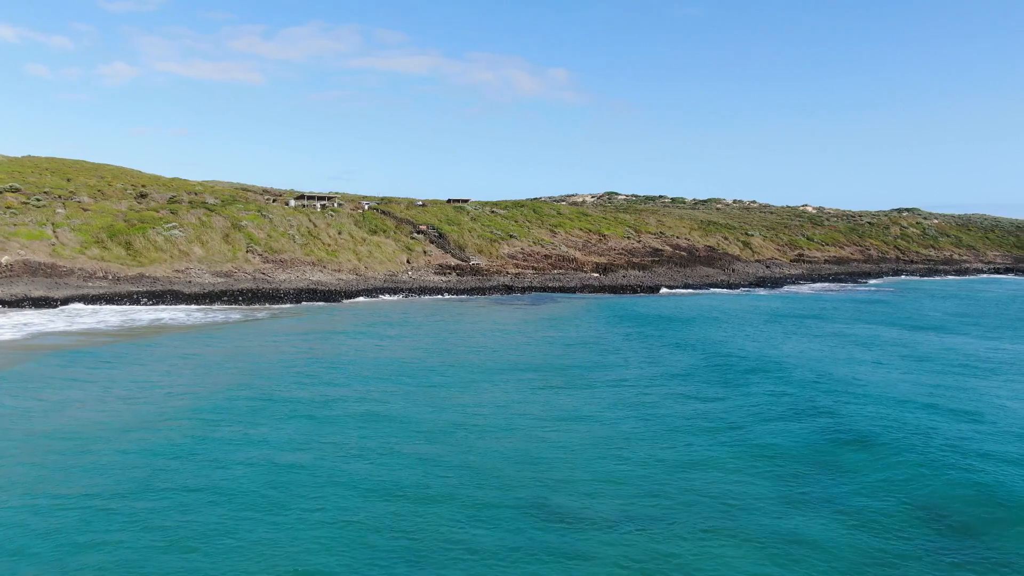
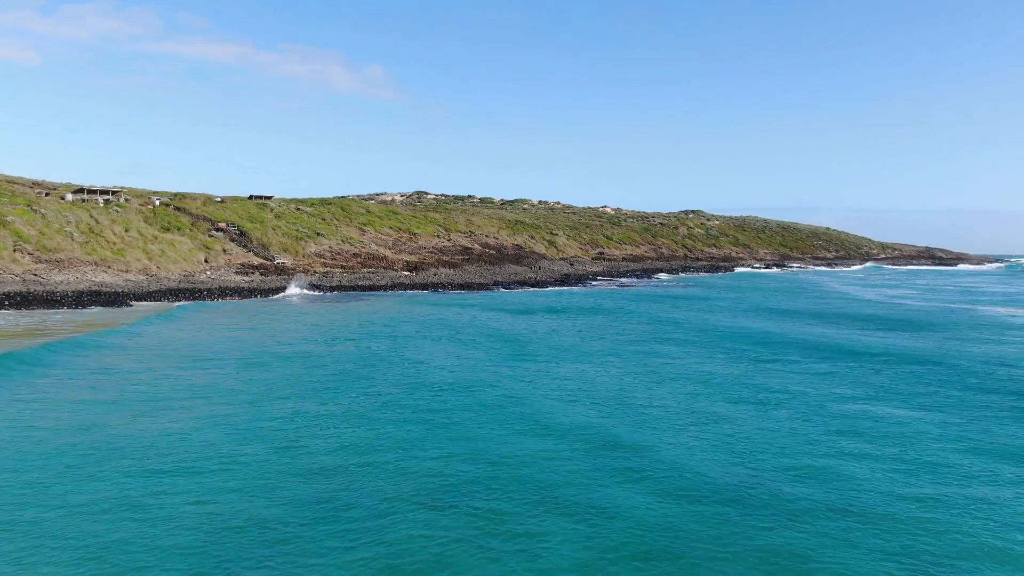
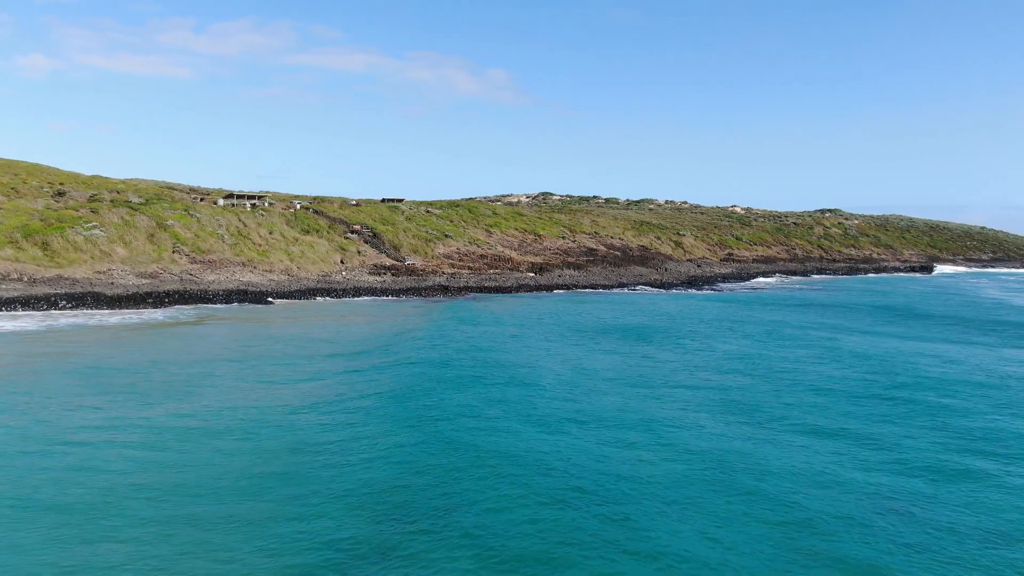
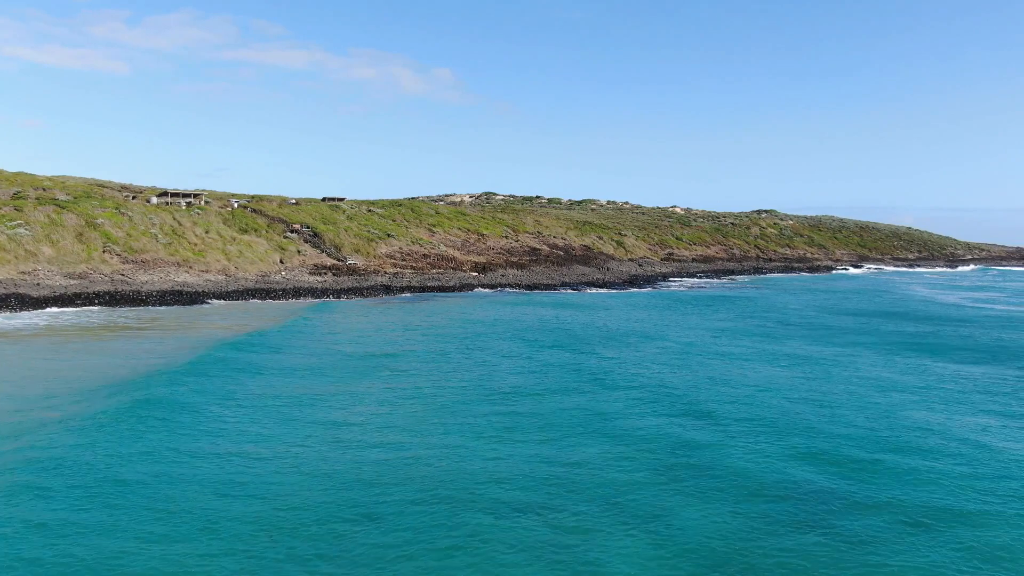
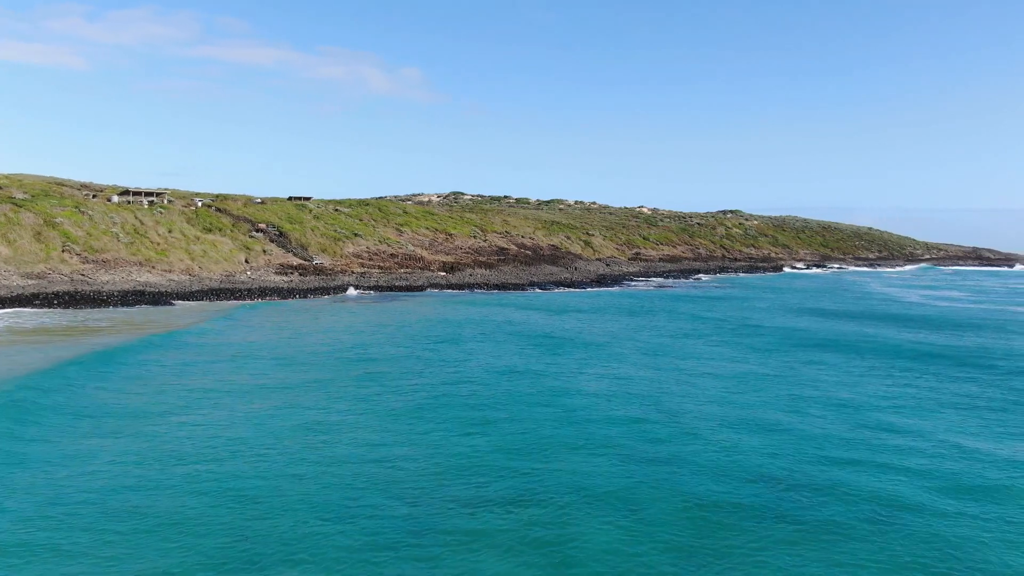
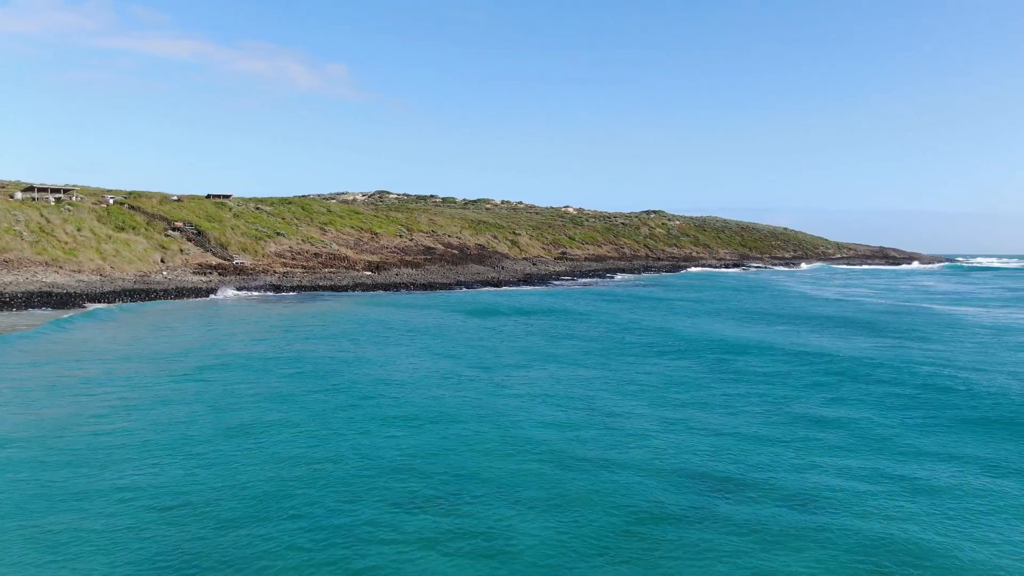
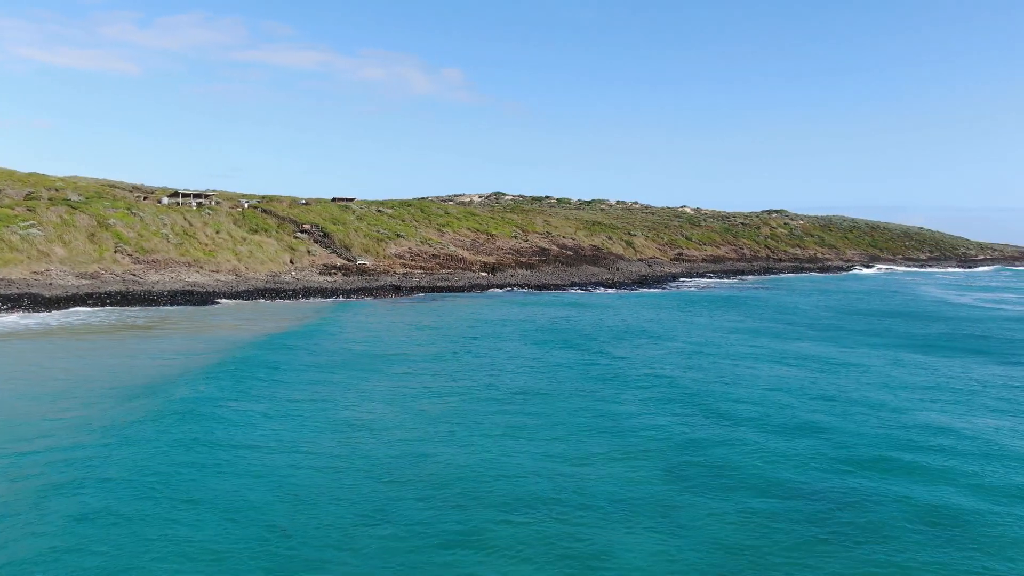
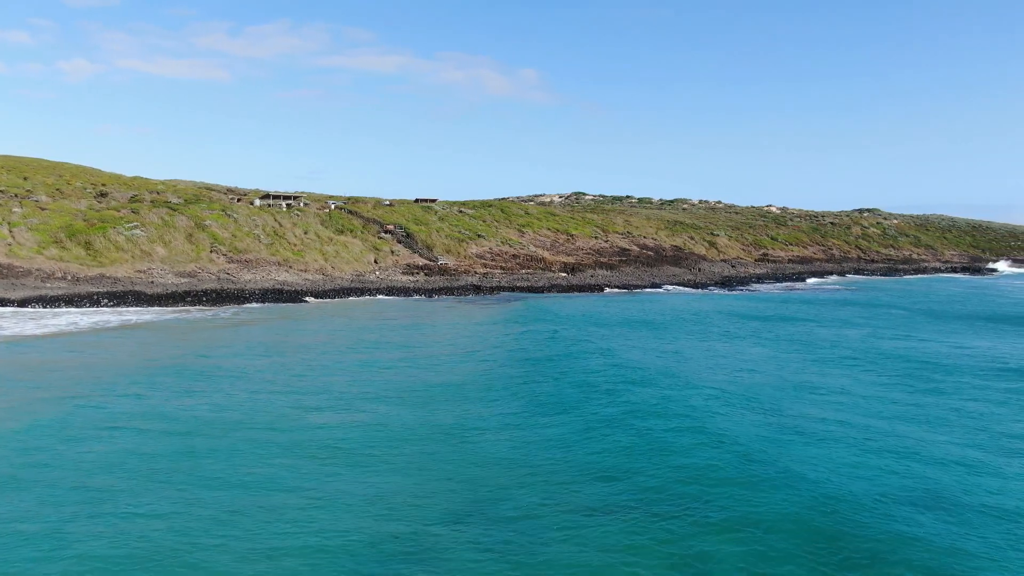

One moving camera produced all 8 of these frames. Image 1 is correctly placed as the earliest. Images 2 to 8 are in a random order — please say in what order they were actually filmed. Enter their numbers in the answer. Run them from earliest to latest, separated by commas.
8, 3, 7, 4, 5, 2, 6
